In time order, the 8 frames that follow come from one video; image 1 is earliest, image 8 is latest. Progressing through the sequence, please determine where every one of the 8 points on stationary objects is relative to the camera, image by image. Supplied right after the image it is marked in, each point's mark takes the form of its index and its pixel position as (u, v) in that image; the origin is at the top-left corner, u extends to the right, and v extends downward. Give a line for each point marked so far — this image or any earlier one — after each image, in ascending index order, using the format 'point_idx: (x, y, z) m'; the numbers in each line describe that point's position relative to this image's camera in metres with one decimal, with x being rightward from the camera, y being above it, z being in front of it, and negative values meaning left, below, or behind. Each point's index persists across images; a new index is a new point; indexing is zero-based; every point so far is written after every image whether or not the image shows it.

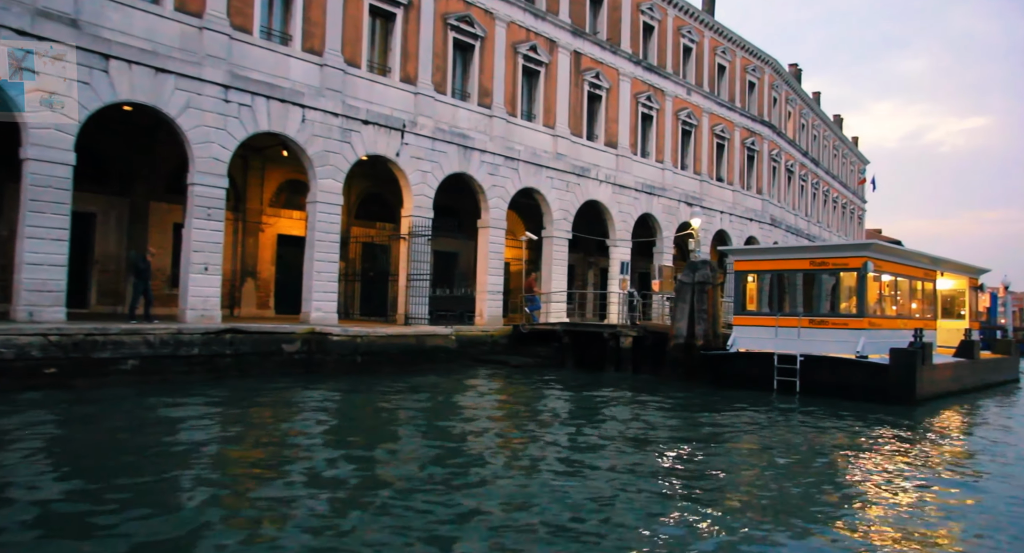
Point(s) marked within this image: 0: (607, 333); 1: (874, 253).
0: (+2.3, -1.4, +18.0) m
1: (+7.1, +0.4, +14.0) m
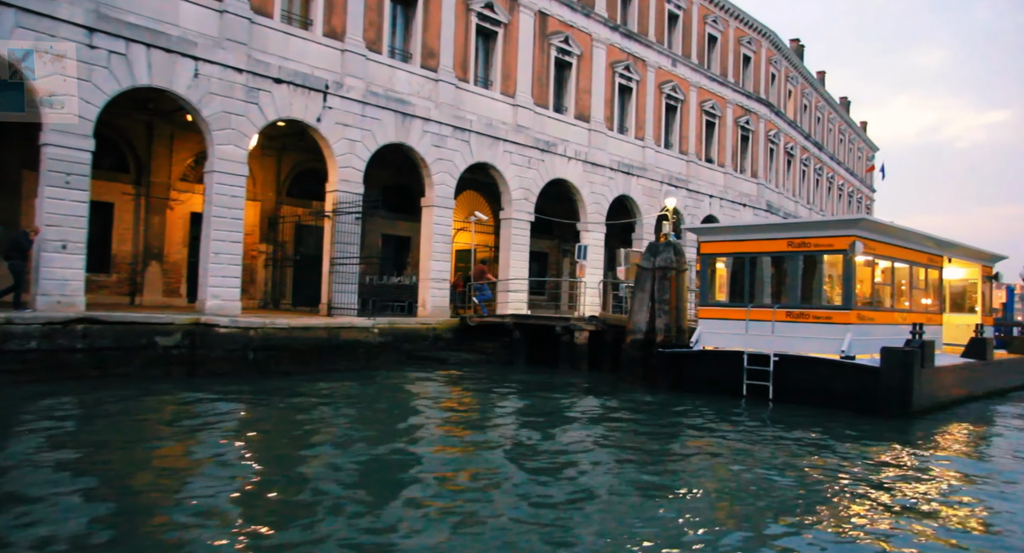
0: (+1.0, -1.1, +15.7) m
1: (+5.7, +0.7, +11.6) m
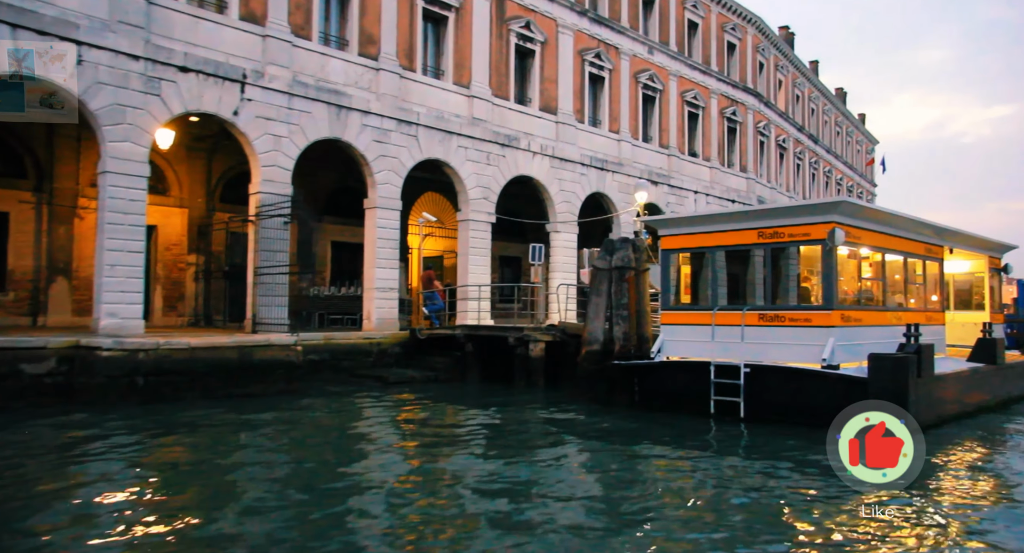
0: (0.0, -1.2, +13.9) m
1: (+4.6, +0.8, +9.9) m
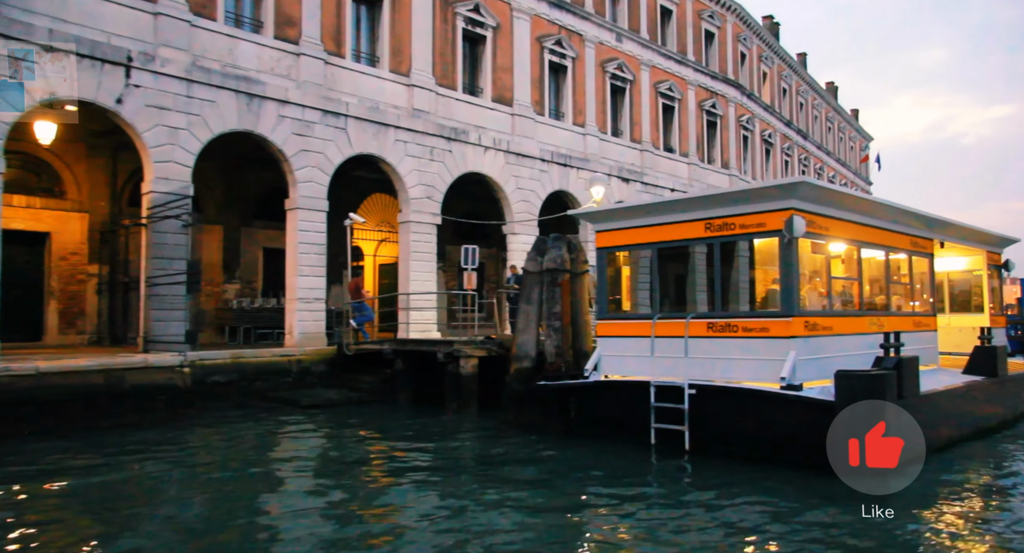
0: (-1.2, -1.3, +12.2) m
1: (+3.4, +0.8, +8.1) m
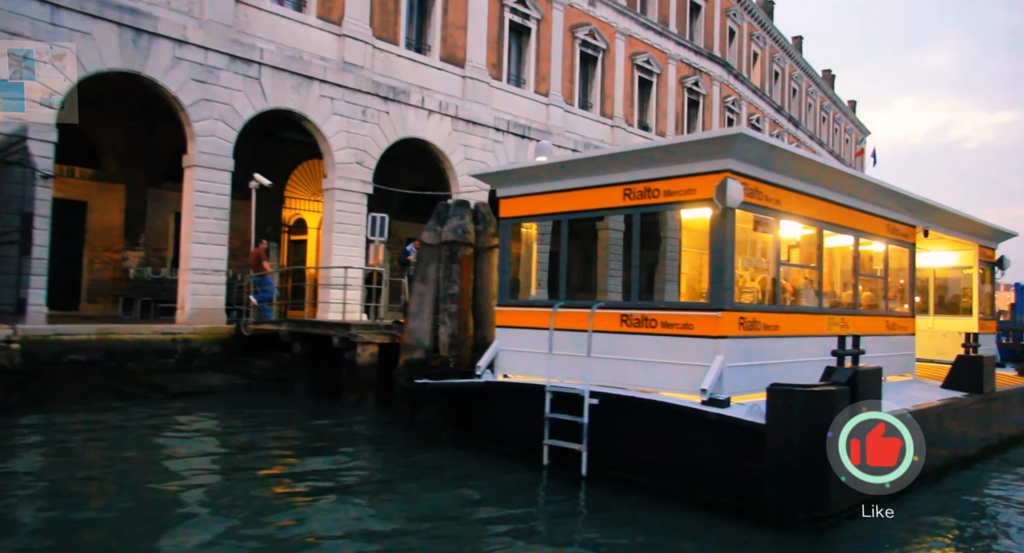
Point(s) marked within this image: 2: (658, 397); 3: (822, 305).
0: (-2.6, -0.9, +10.4) m
1: (+2.1, +1.0, +6.3) m
2: (+1.2, -1.0, +6.1) m
3: (+3.2, -0.3, +7.5) m
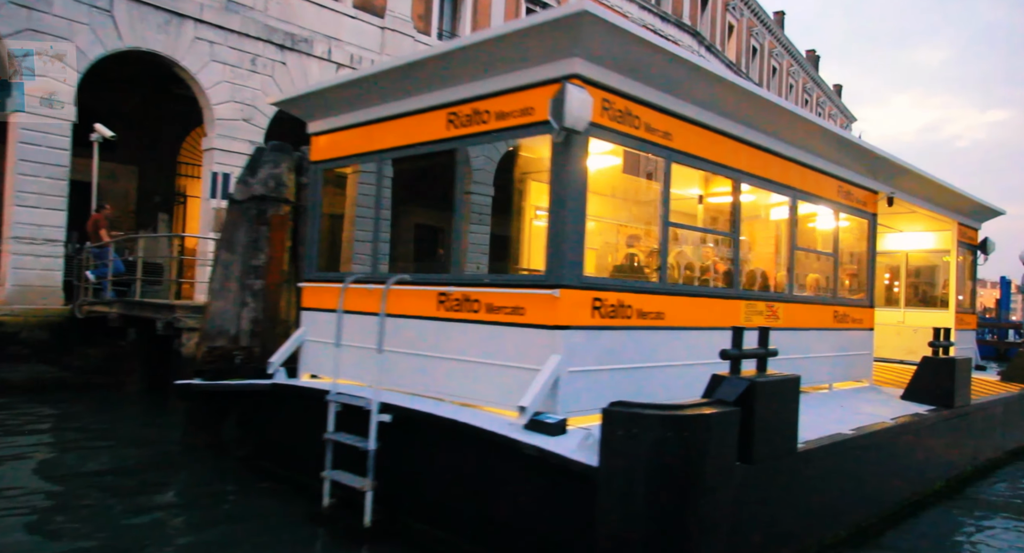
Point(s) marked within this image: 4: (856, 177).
0: (-4.1, -0.5, +8.4) m
1: (+0.6, +1.2, +4.3) m
2: (-0.3, -0.8, +4.1) m
3: (+1.7, -0.1, +5.5) m
4: (+3.4, +1.0, +7.1) m
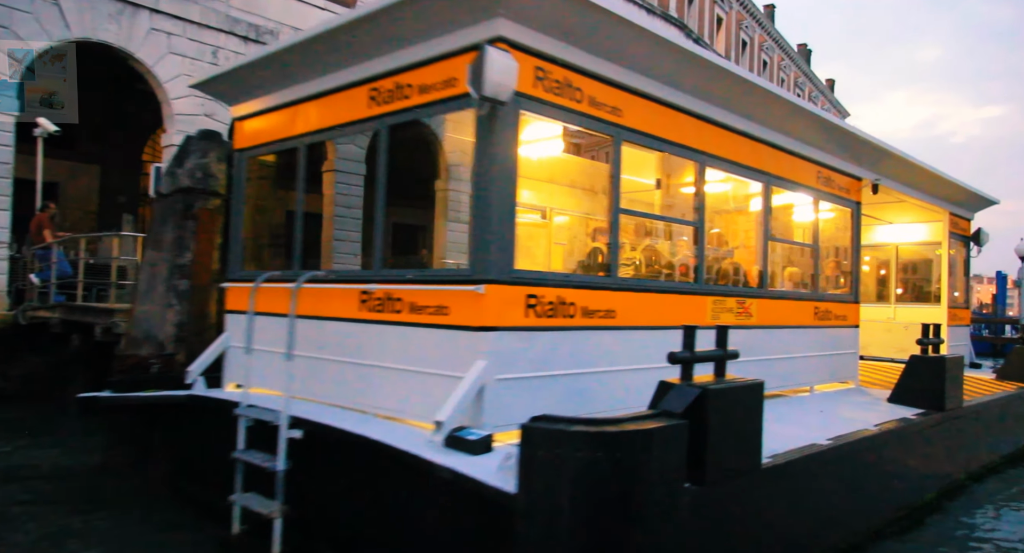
0: (-4.5, -0.6, +7.8) m
1: (+0.2, +1.2, +3.8) m
2: (-0.7, -0.8, +3.6) m
3: (+1.3, 0.0, +4.9) m
4: (+3.0, +1.1, +6.6) m
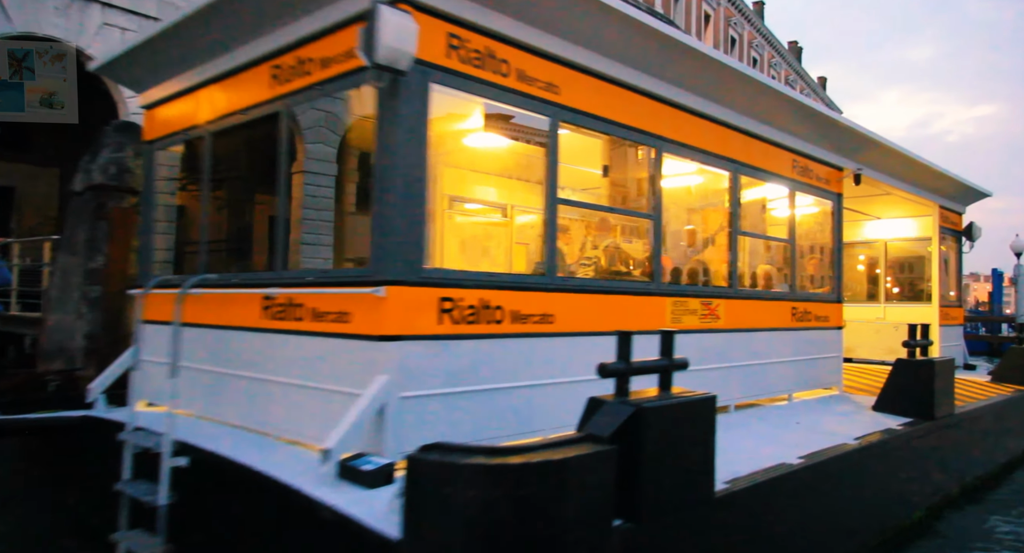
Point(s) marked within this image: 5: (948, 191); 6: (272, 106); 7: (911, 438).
0: (-4.9, -0.6, +7.3) m
1: (-0.2, +1.2, +3.3) m
2: (-1.0, -0.8, +3.1) m
3: (+0.9, 0.0, +4.4) m
4: (+2.6, +1.1, +6.1) m
5: (+5.2, +1.0, +8.7) m
6: (-1.2, +0.9, +3.7) m
7: (+2.7, -1.1, +5.0) m
